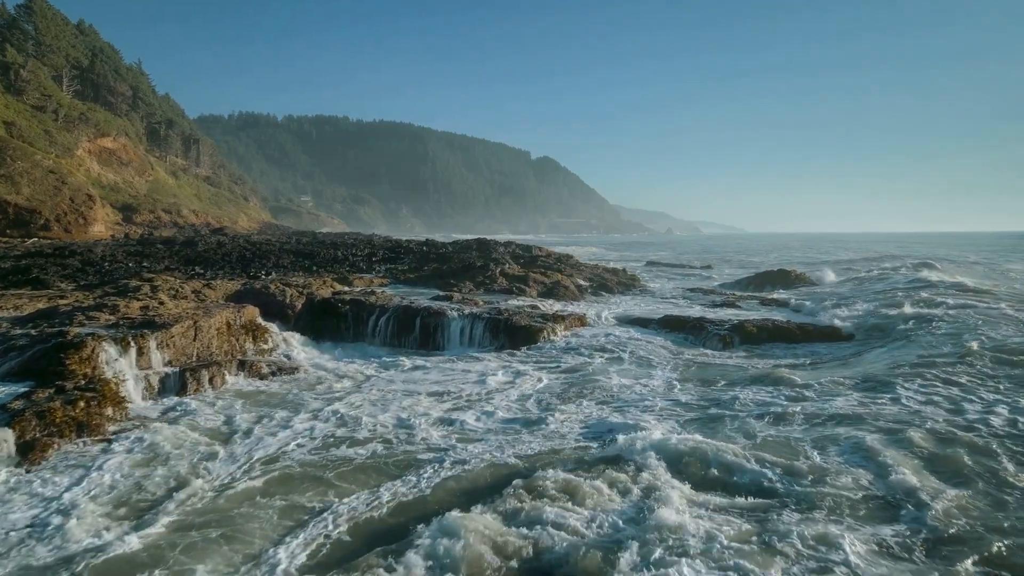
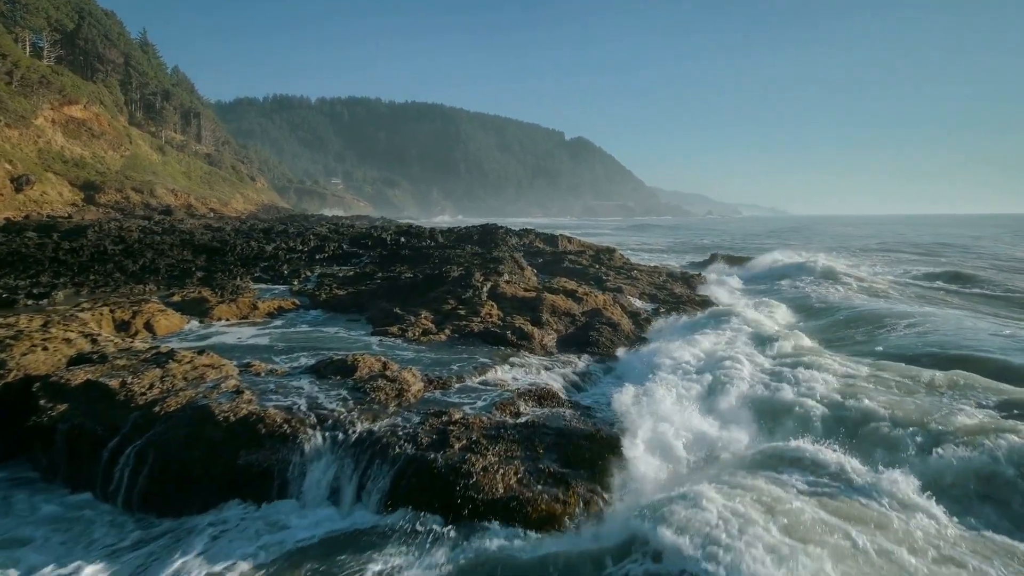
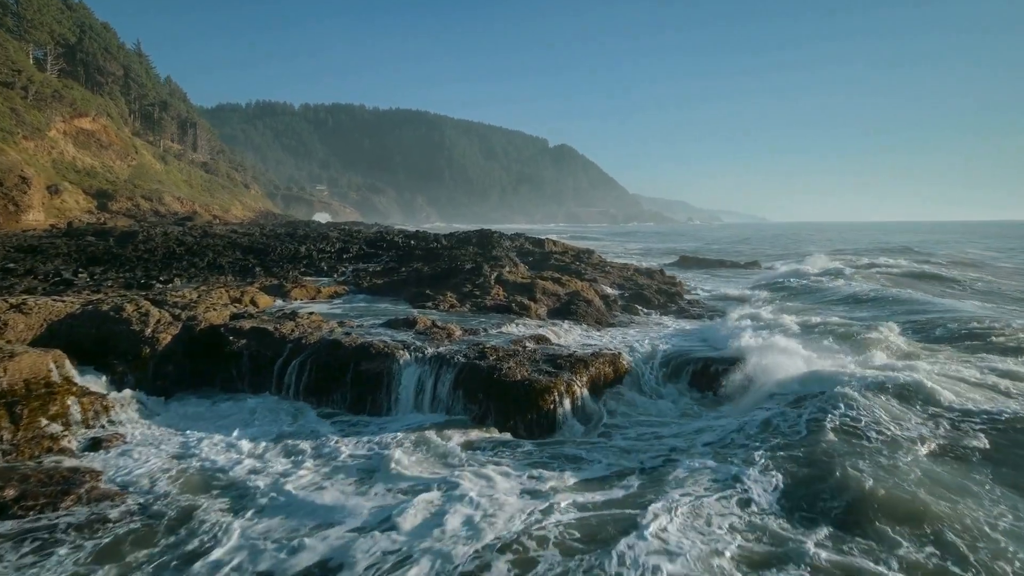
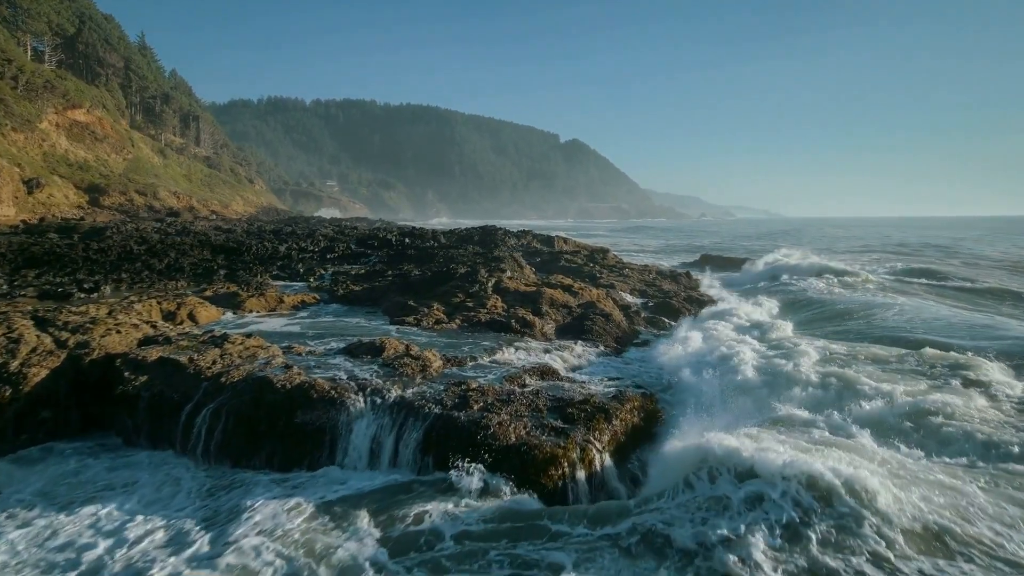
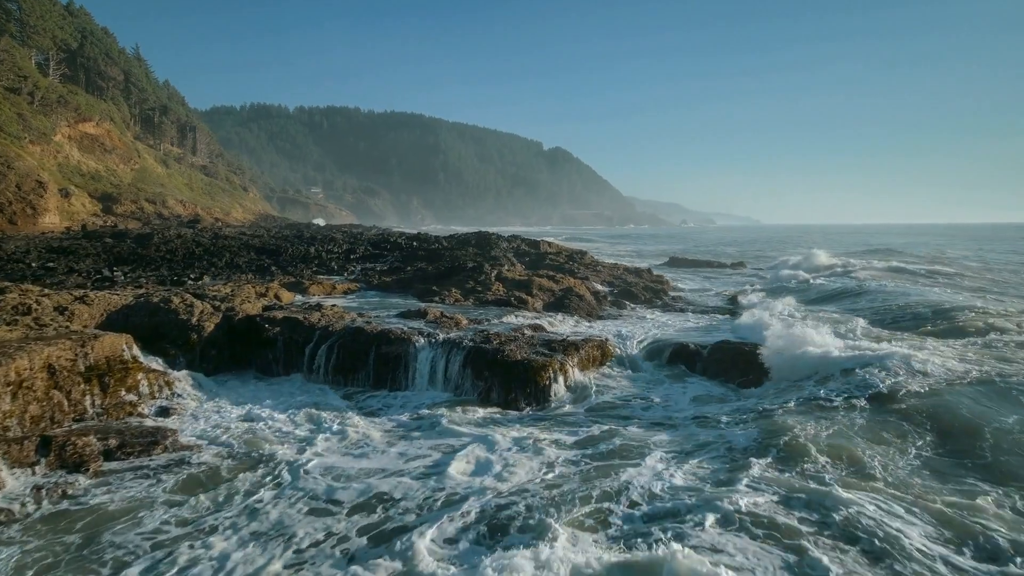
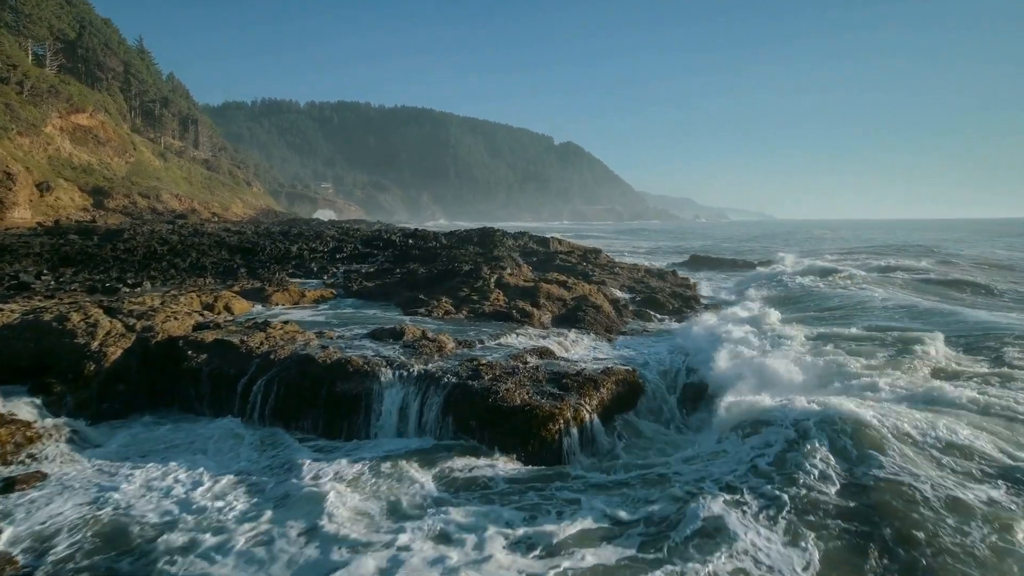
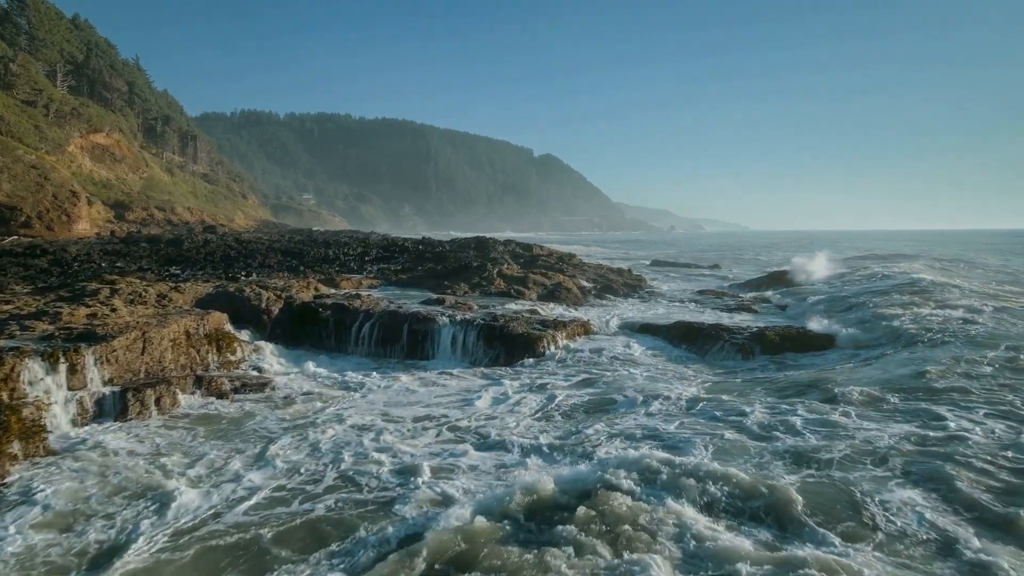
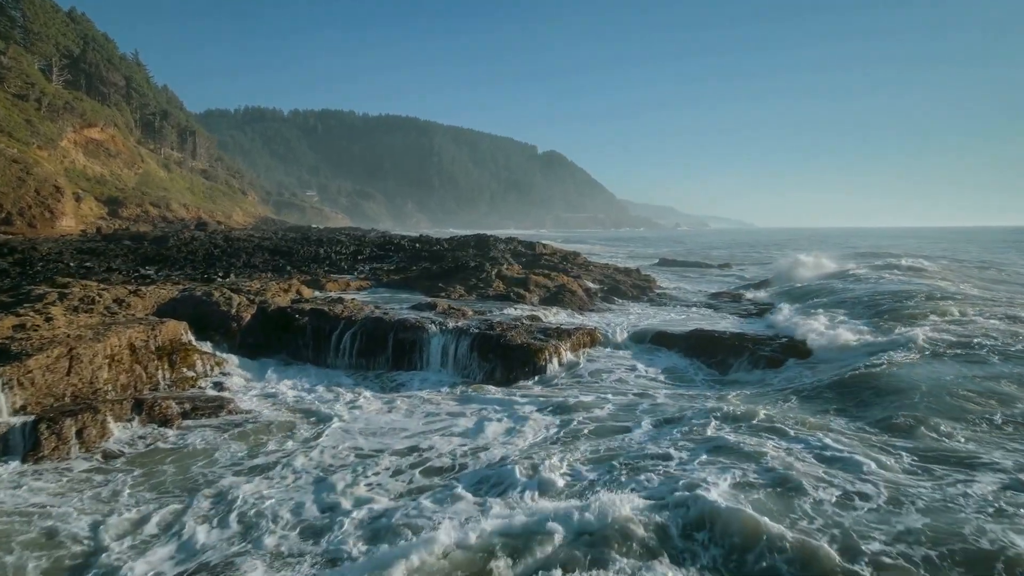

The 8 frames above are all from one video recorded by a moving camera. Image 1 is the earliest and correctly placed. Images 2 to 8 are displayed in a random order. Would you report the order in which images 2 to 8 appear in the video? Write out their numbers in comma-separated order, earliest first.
7, 8, 5, 3, 6, 4, 2
